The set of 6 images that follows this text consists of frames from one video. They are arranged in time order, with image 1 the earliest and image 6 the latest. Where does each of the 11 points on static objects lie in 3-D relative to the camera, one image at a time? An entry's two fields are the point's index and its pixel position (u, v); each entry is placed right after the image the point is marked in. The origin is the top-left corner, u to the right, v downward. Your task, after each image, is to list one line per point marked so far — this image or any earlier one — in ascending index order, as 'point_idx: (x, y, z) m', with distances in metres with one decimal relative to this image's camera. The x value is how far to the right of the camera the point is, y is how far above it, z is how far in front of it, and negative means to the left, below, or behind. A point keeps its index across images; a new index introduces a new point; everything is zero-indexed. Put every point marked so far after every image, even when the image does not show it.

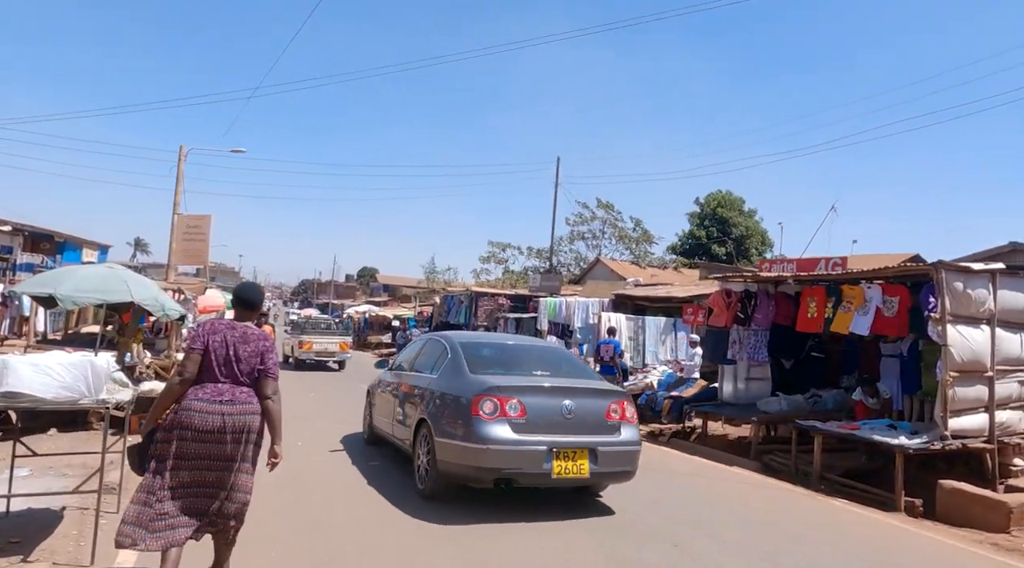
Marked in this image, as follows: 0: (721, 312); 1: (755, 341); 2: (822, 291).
0: (+3.3, -0.4, +12.6) m
1: (+3.8, -0.9, +12.6) m
2: (+4.2, -0.1, +11.1) m
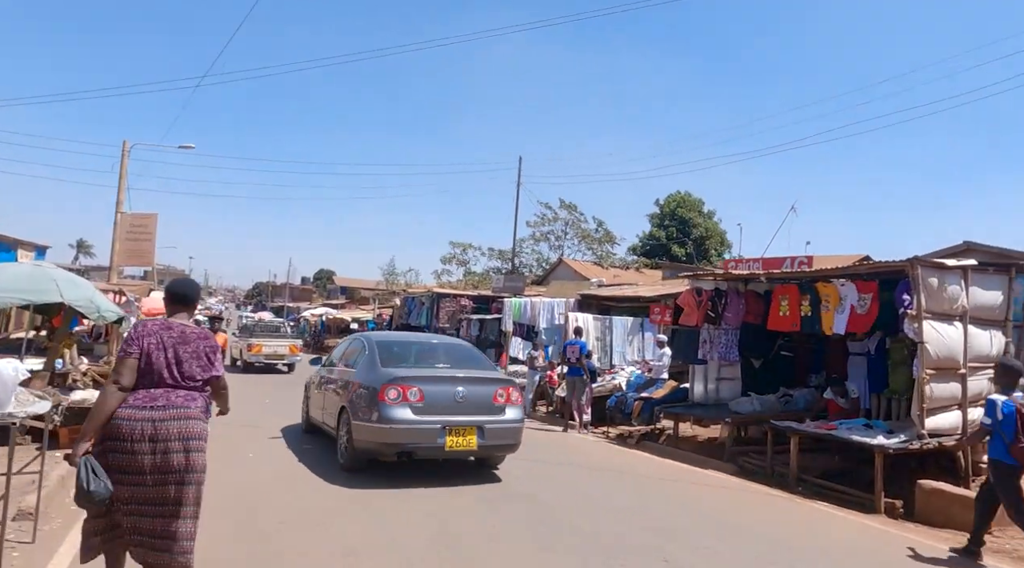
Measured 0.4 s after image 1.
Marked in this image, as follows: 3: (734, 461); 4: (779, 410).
0: (+2.7, -0.4, +12.4) m
1: (+3.3, -0.8, +12.4) m
2: (+3.8, -0.1, +10.9) m
3: (+2.8, -2.2, +10.2) m
4: (+3.7, -1.8, +11.3) m
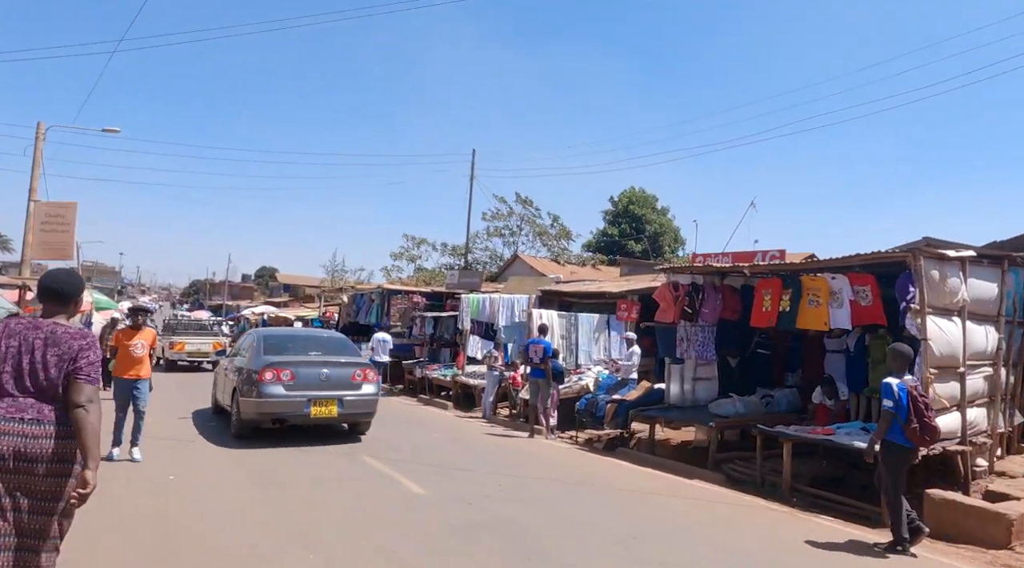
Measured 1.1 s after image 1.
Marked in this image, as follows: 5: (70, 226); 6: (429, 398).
0: (+2.2, -0.3, +11.6) m
1: (+2.7, -0.8, +11.7) m
2: (+3.4, 0.0, +10.3) m
3: (+2.4, -2.2, +9.5) m
4: (+3.3, -1.7, +10.6) m
5: (-10.3, +1.3, +18.9) m
6: (-1.8, -2.6, +18.1) m
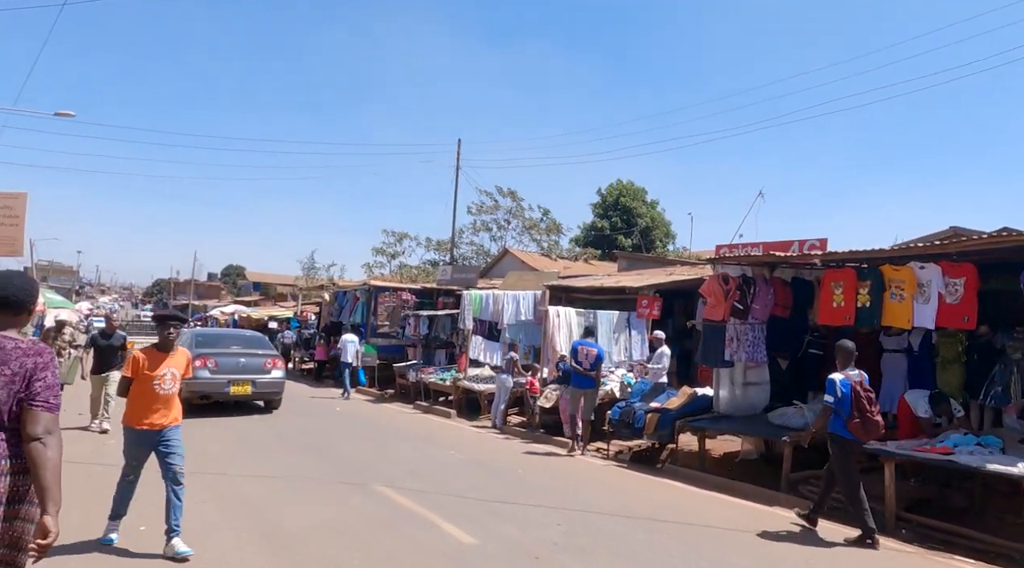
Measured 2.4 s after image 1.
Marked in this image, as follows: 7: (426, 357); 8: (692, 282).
0: (+2.6, -0.2, +10.3) m
1: (+3.1, -0.7, +10.3) m
2: (+3.8, +0.1, +8.9) m
3: (+2.9, -2.1, +8.1) m
4: (+3.7, -1.6, +9.2) m
5: (-10.3, +1.4, +17.1) m
6: (-1.7, -2.5, +16.6) m
7: (-2.0, -1.7, +19.1) m
8: (+3.4, 0.0, +15.3) m
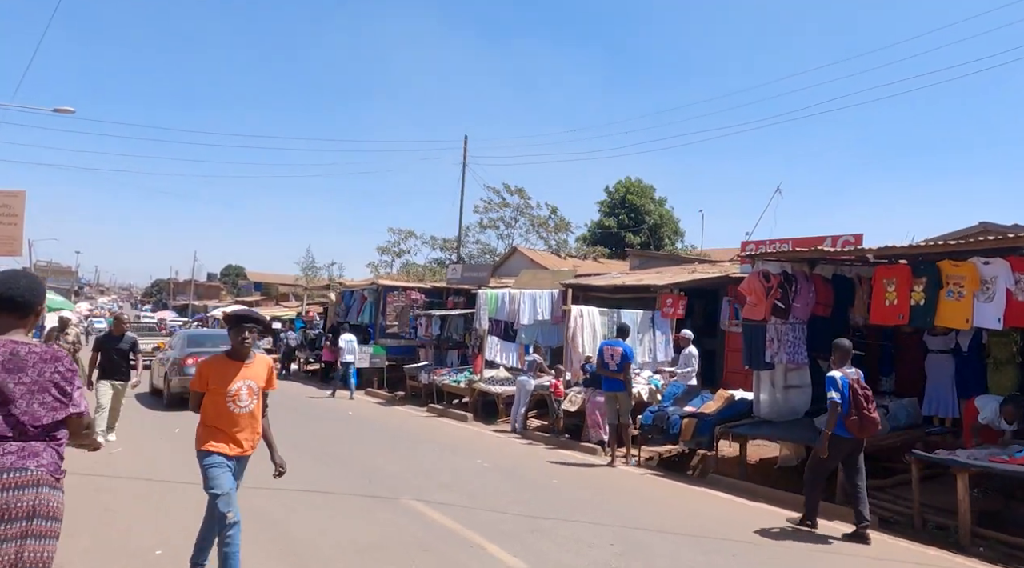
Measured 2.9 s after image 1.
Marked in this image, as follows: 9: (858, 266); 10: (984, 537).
0: (+2.9, -0.2, +9.7) m
1: (+3.4, -0.6, +9.8) m
2: (+4.1, +0.2, +8.4) m
3: (+3.2, -2.0, +7.6) m
4: (+4.0, -1.5, +8.7) m
5: (-10.0, +1.4, +16.5) m
6: (-1.4, -2.5, +16.0) m
7: (-1.7, -1.7, +18.6) m
8: (+3.7, +0.1, +14.7) m
9: (+4.4, +0.2, +10.3) m
10: (+3.8, -2.0, +6.6) m
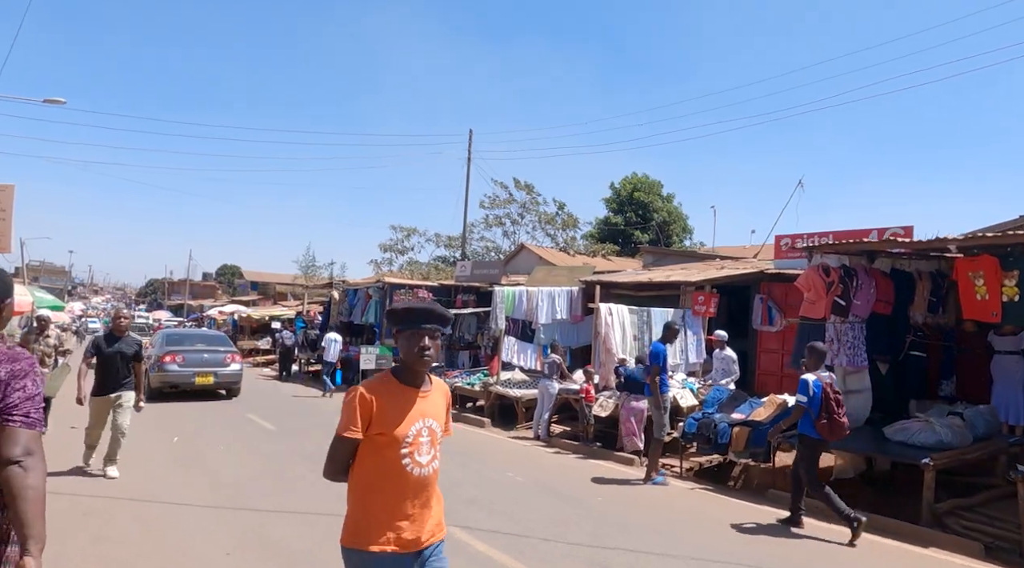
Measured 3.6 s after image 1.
0: (+3.2, -0.1, +8.8) m
1: (+3.8, -0.6, +8.9) m
2: (+4.5, +0.2, +7.5) m
3: (+3.6, -2.0, +6.7) m
4: (+4.4, -1.5, +7.8) m
5: (-9.6, +1.4, +15.6) m
6: (-1.1, -2.4, +15.1) m
7: (-1.4, -1.6, +17.7) m
8: (+4.0, +0.1, +13.8) m
9: (+4.7, +0.3, +9.4) m
10: (+4.2, -2.0, +5.7) m
